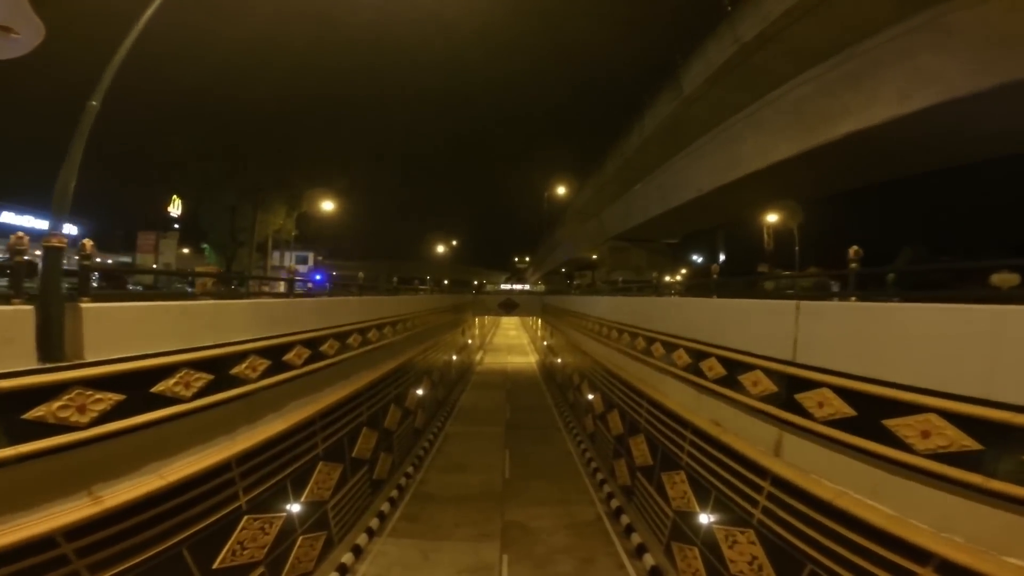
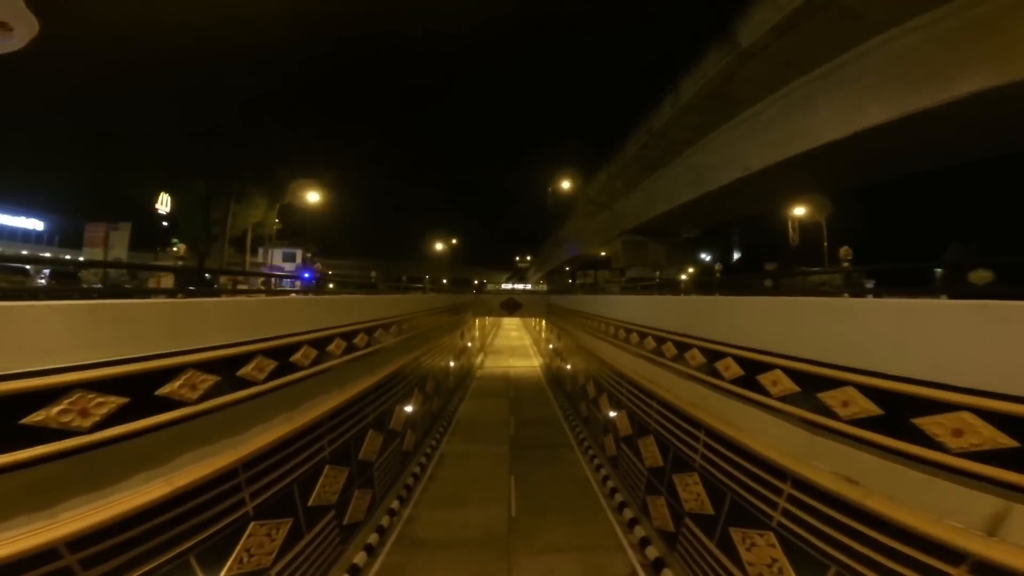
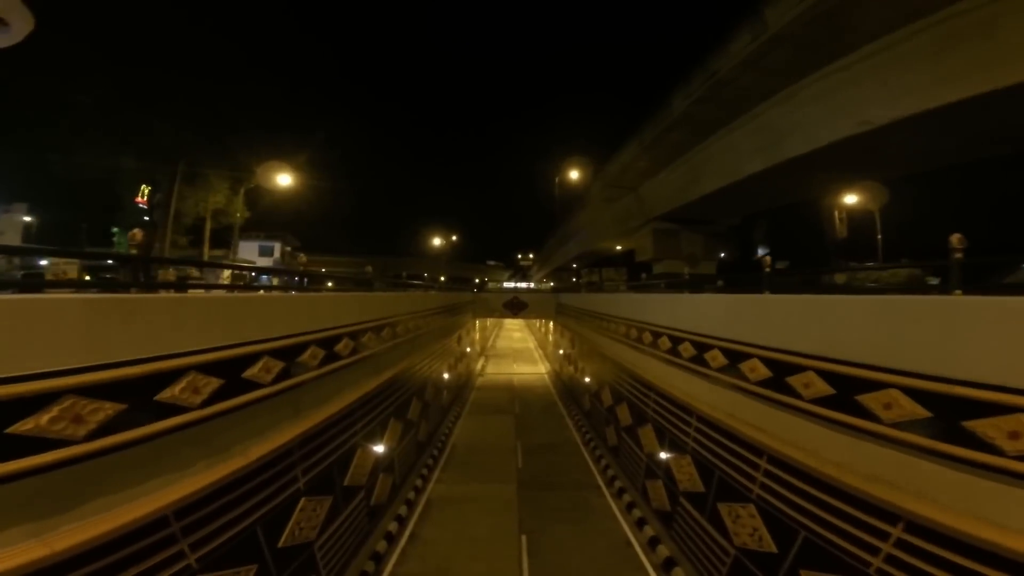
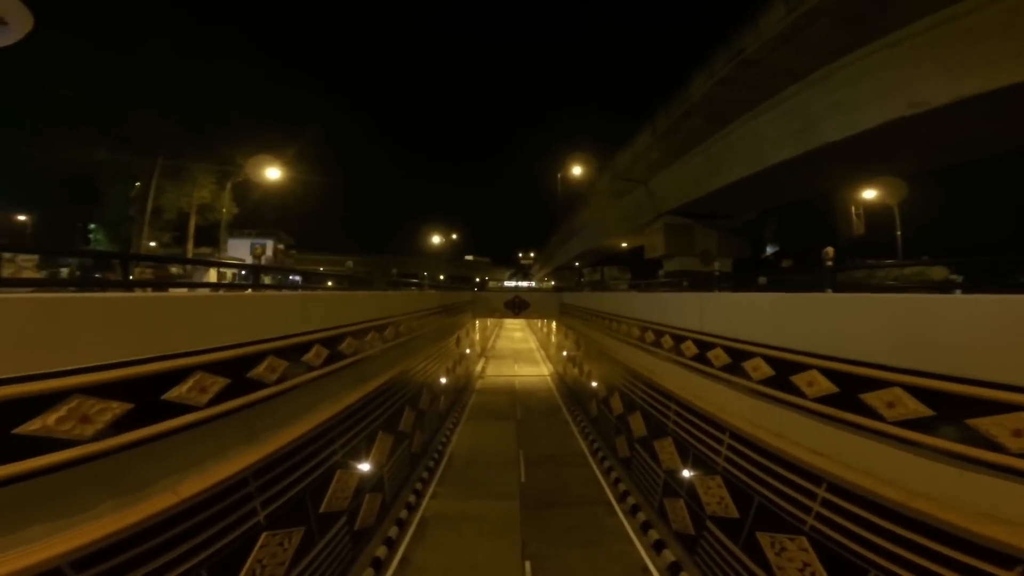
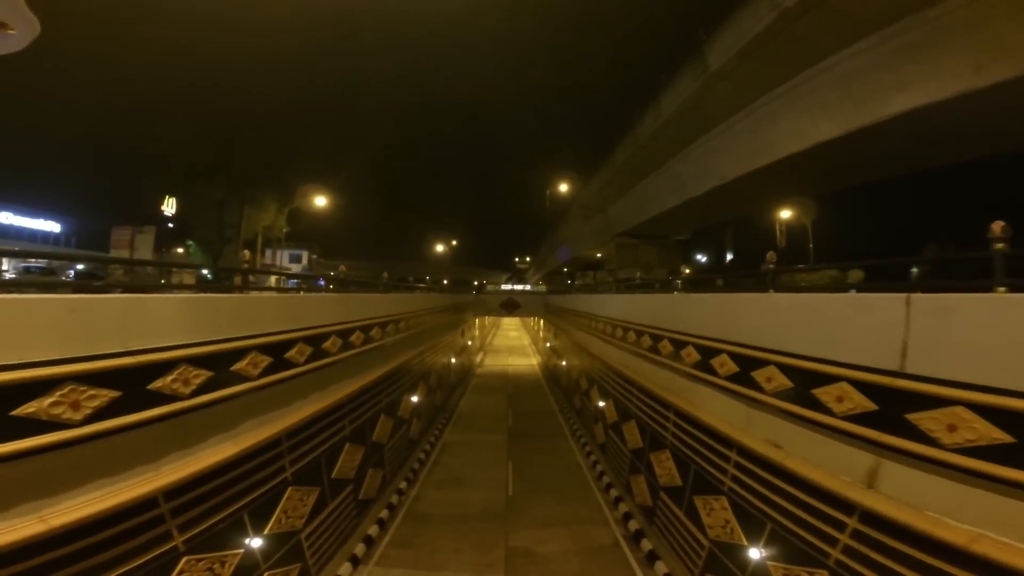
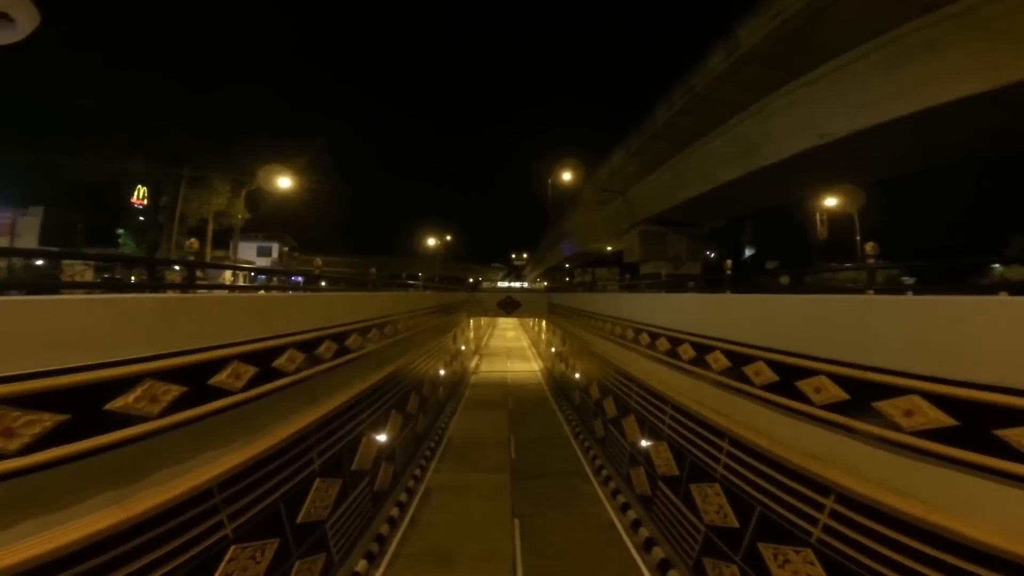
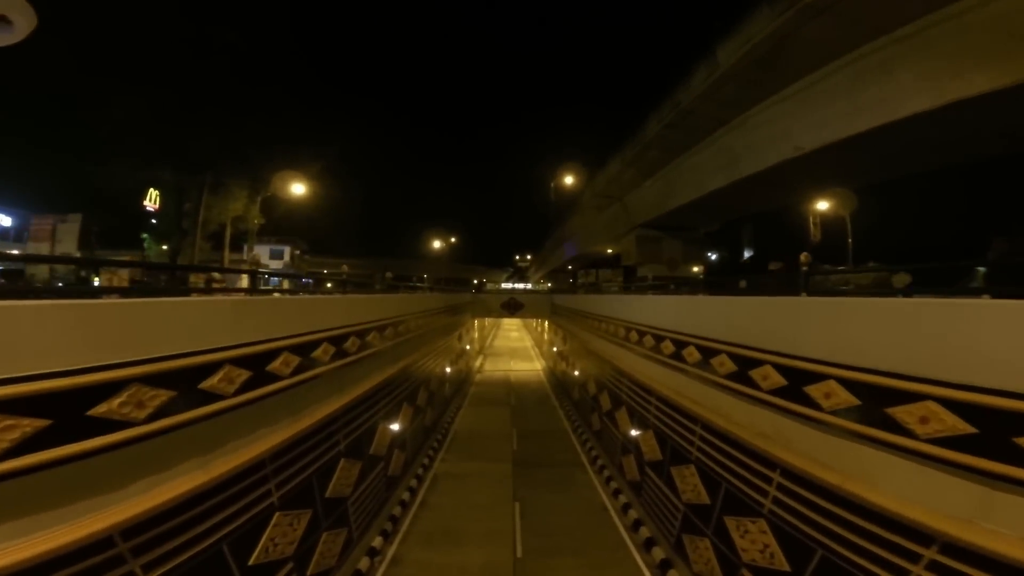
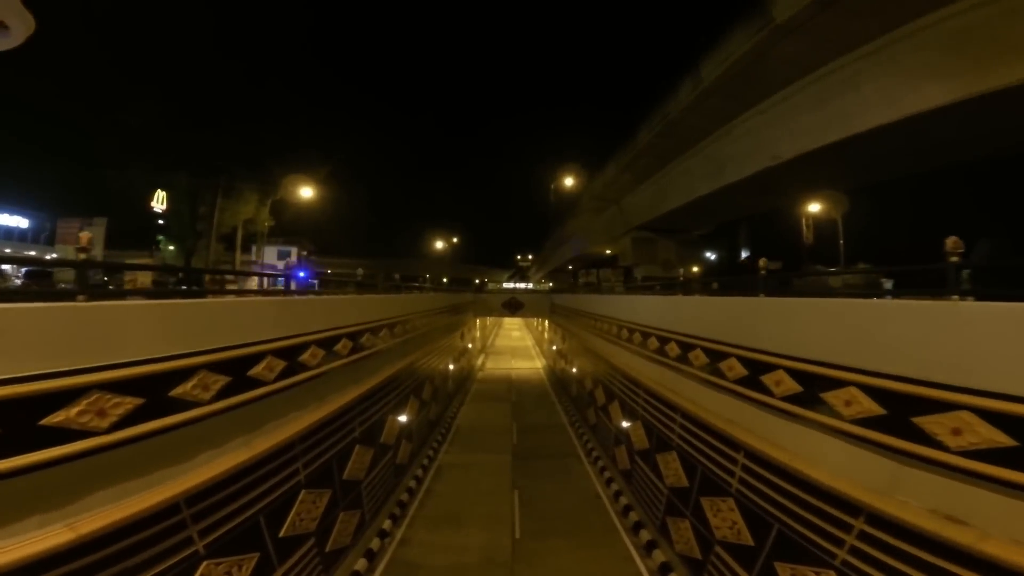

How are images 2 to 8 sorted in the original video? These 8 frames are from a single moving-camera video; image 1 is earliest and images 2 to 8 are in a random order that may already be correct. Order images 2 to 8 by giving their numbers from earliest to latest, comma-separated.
5, 2, 8, 7, 6, 3, 4
